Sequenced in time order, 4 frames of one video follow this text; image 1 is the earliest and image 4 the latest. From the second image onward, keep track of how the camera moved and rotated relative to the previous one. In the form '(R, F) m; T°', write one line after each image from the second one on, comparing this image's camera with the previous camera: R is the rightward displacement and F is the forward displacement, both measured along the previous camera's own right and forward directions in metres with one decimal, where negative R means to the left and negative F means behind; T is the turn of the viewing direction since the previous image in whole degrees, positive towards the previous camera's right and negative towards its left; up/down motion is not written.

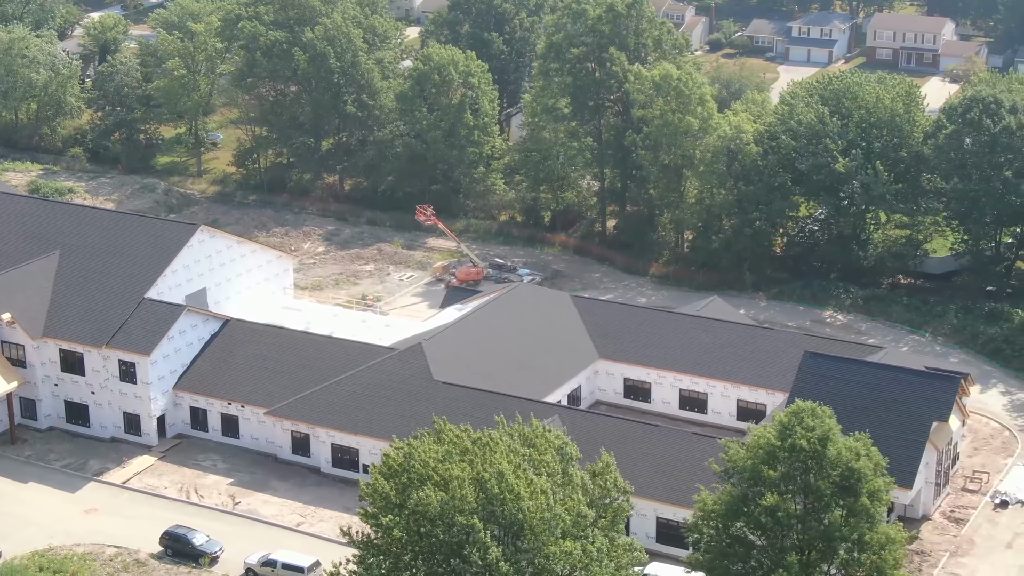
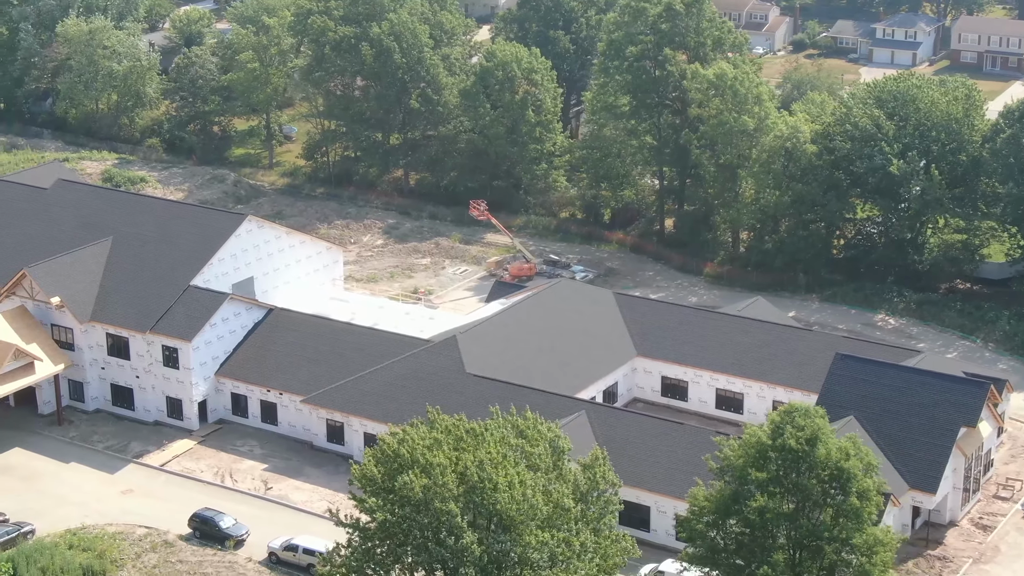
(+1.9, -0.2) m; -4°
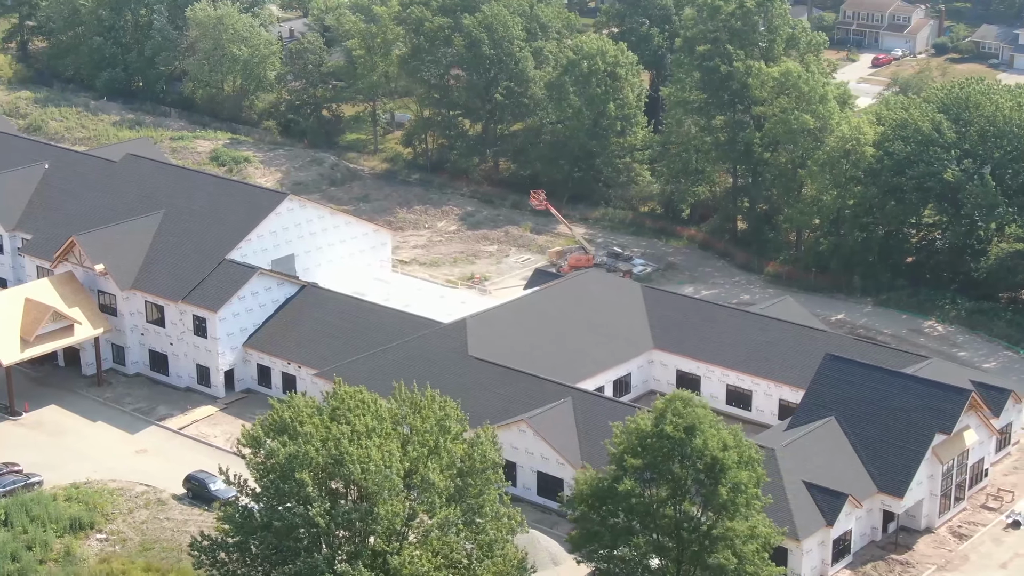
(+5.5, -0.6) m; -7°
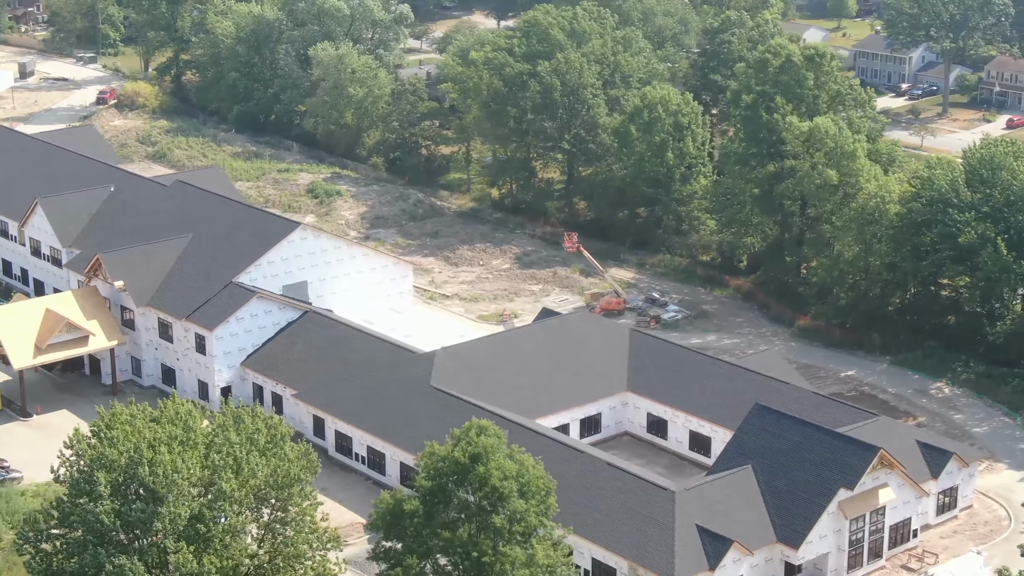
(+7.9, -1.0) m; -8°
